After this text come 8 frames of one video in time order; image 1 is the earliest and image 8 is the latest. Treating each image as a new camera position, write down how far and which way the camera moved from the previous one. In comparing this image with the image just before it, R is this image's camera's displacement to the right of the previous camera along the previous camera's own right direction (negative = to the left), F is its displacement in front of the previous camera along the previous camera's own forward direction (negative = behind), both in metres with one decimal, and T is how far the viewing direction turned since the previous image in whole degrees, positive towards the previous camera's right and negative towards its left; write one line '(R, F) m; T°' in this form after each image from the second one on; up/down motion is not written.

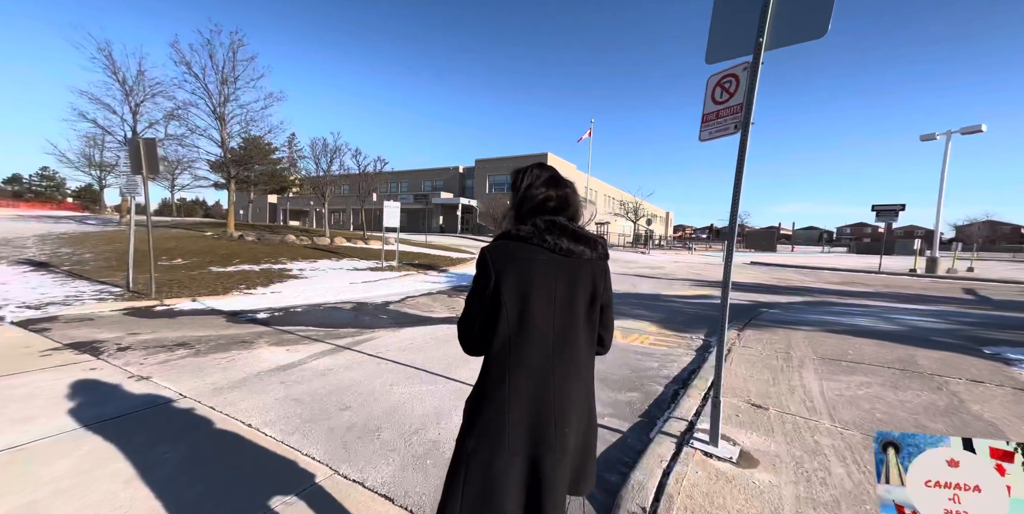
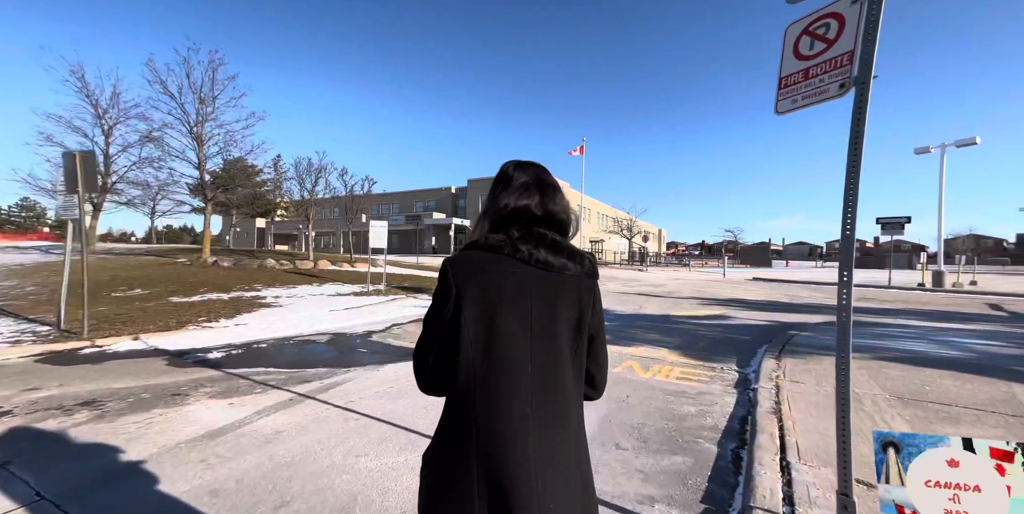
(-0.1, +0.9) m; +1°
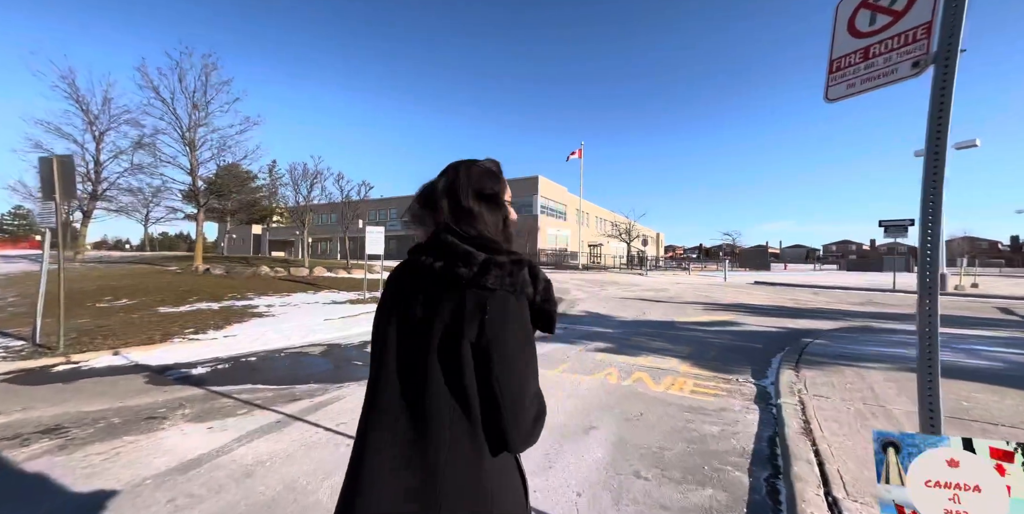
(-0.1, +0.3) m; 0°
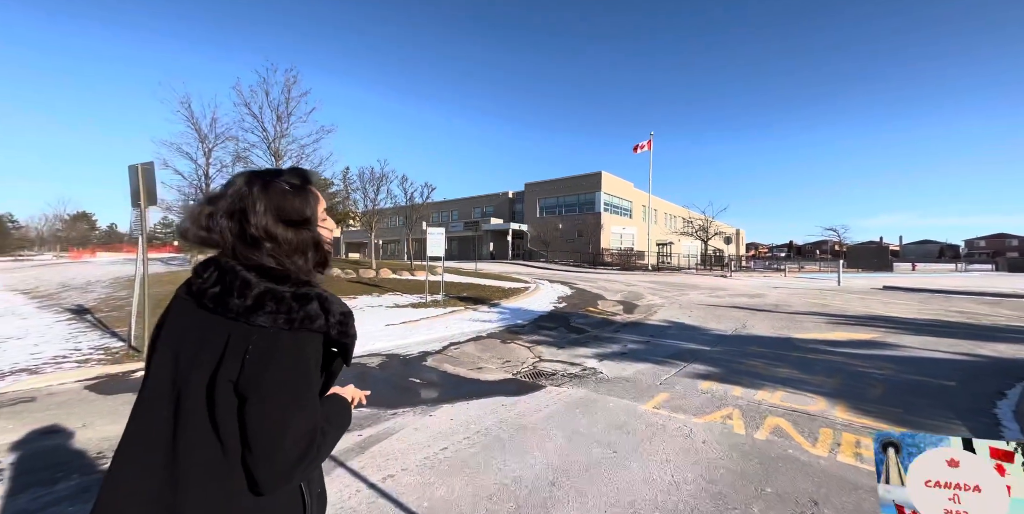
(-0.3, +1.1) m; -9°
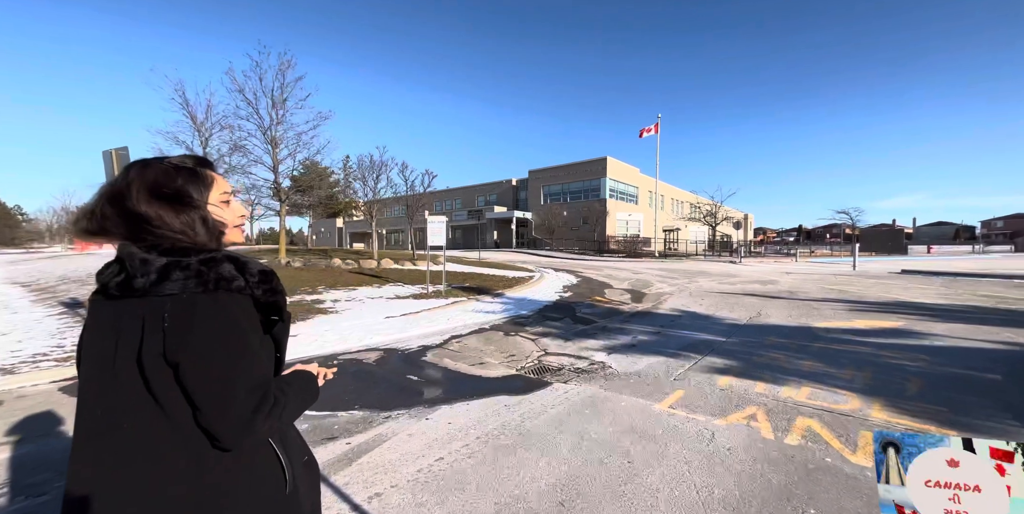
(0.0, +0.4) m; -1°
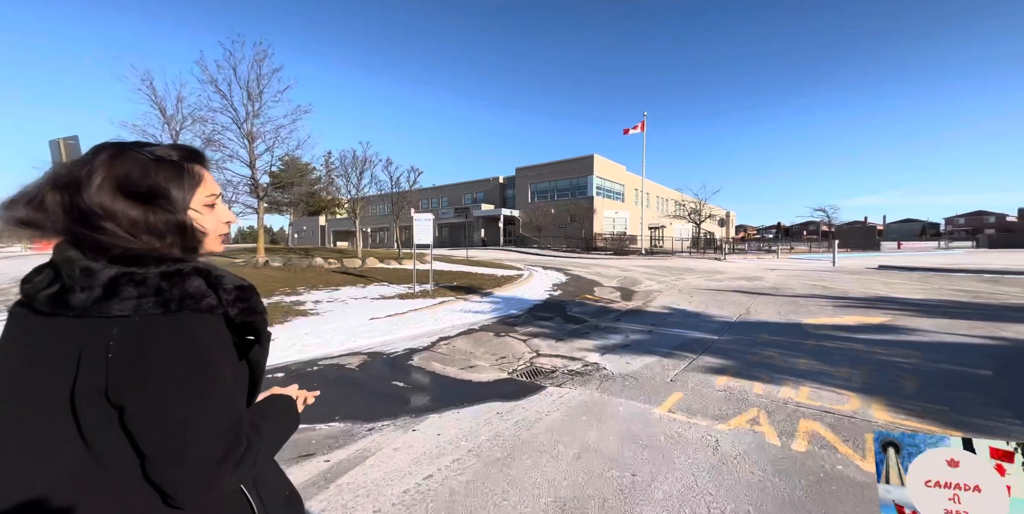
(-0.1, +0.2) m; +2°
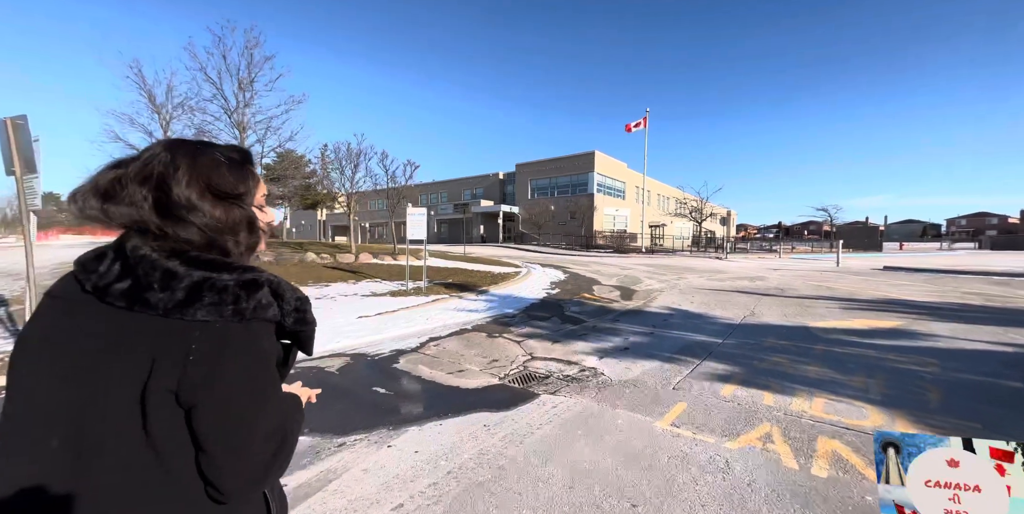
(+0.1, +0.4) m; 0°
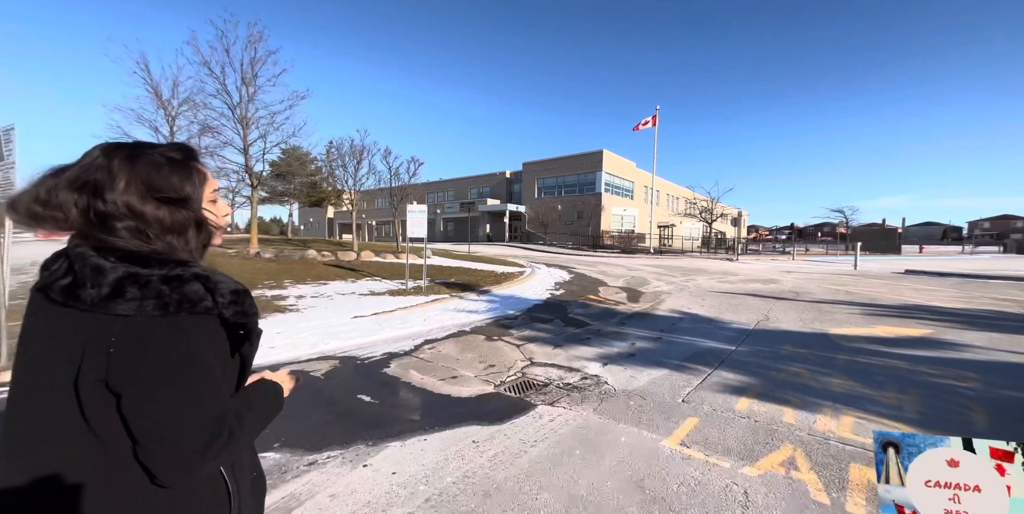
(+0.1, +0.4) m; -1°
